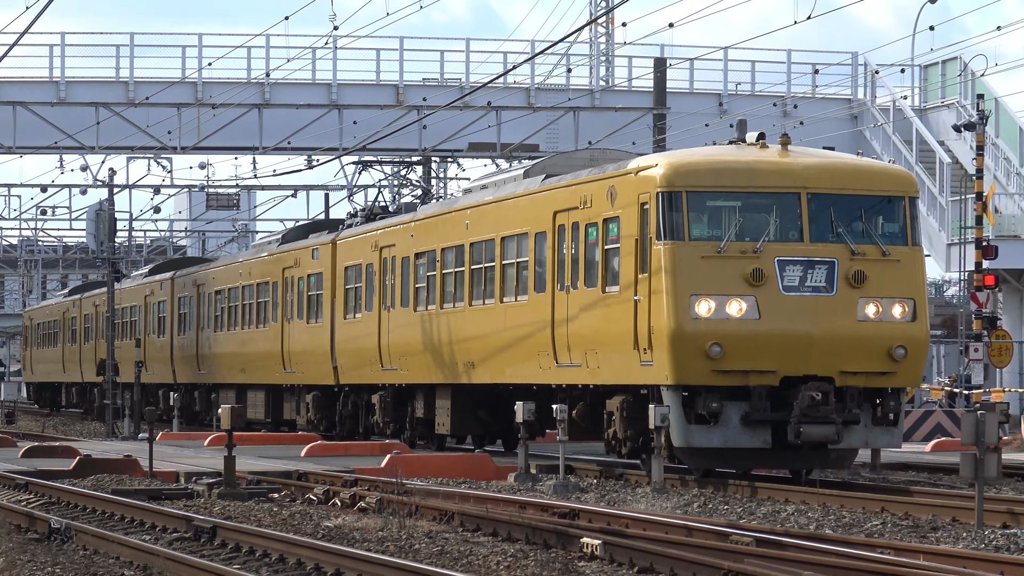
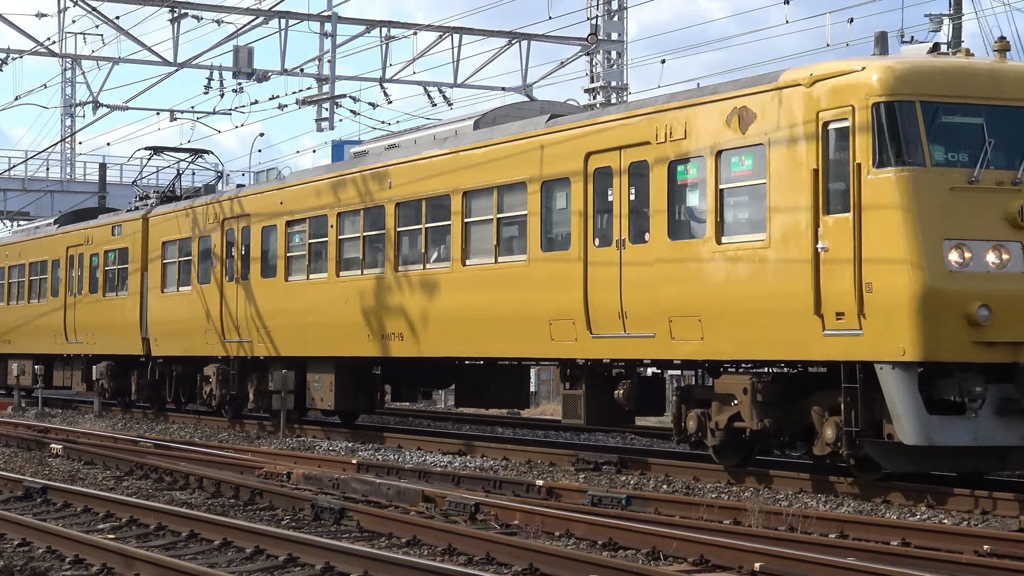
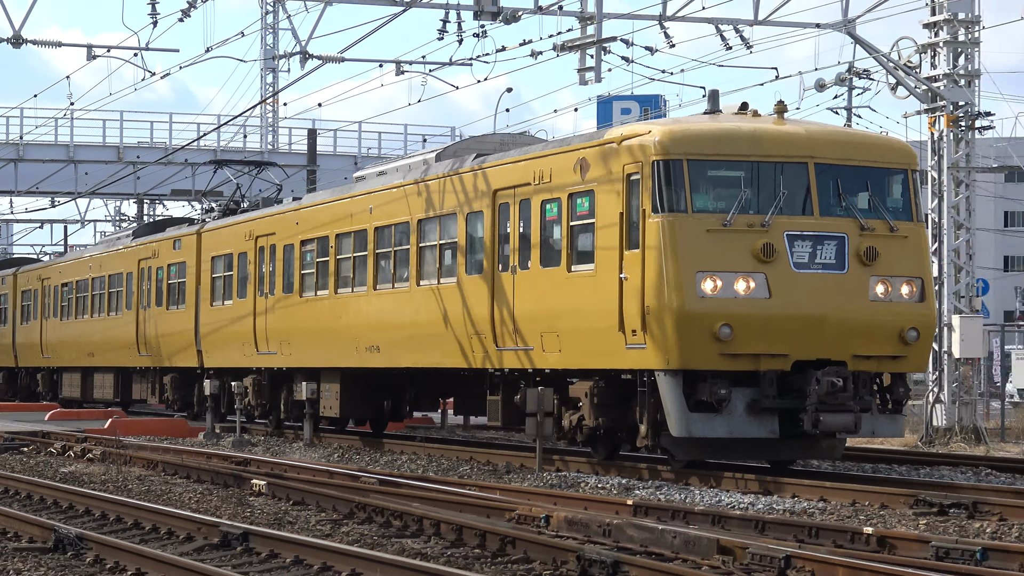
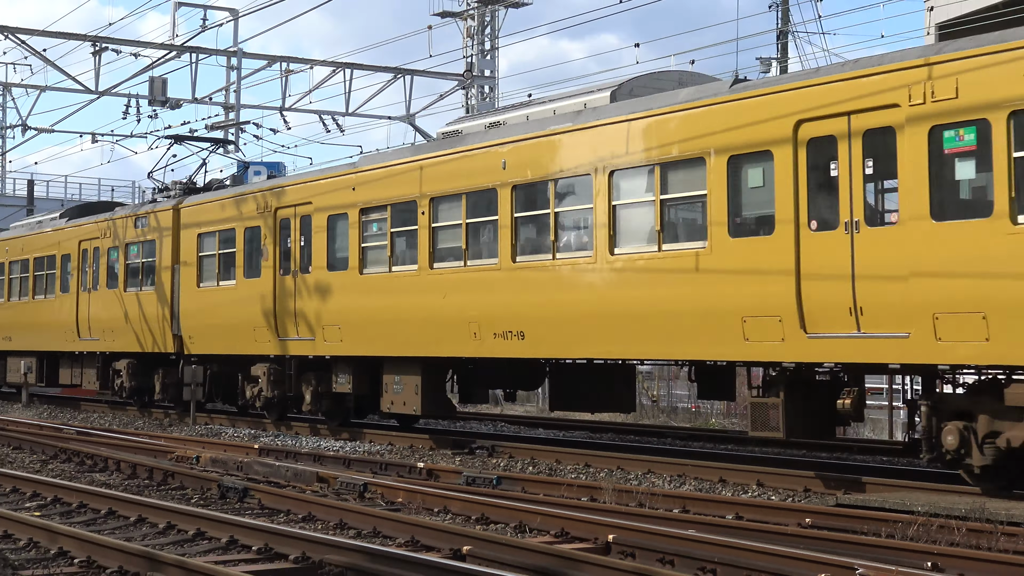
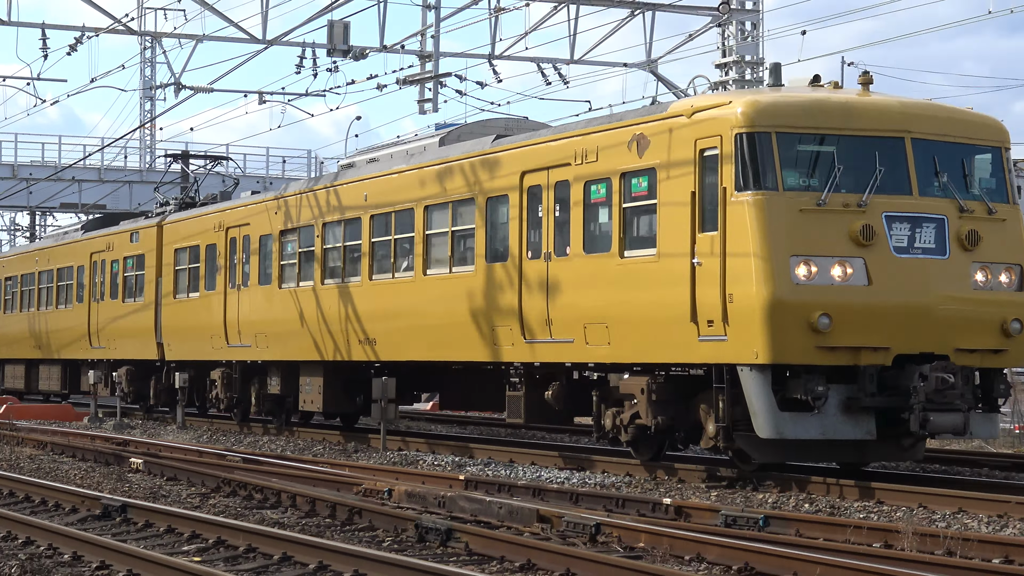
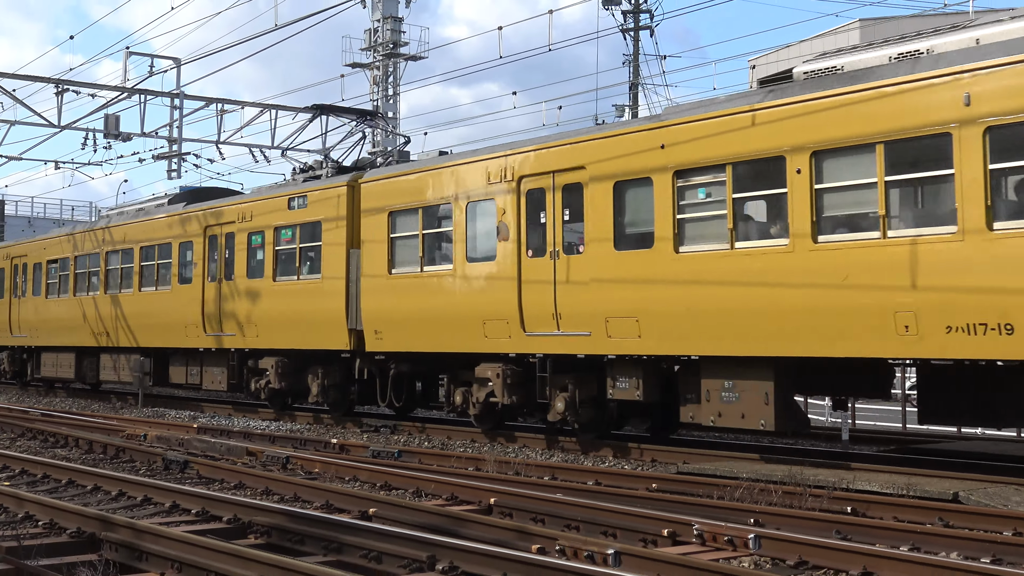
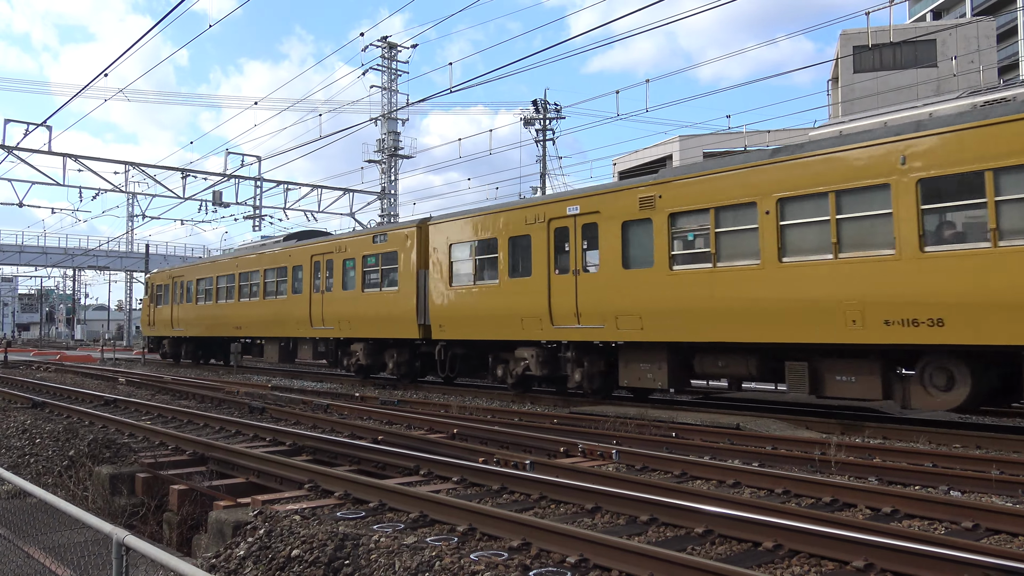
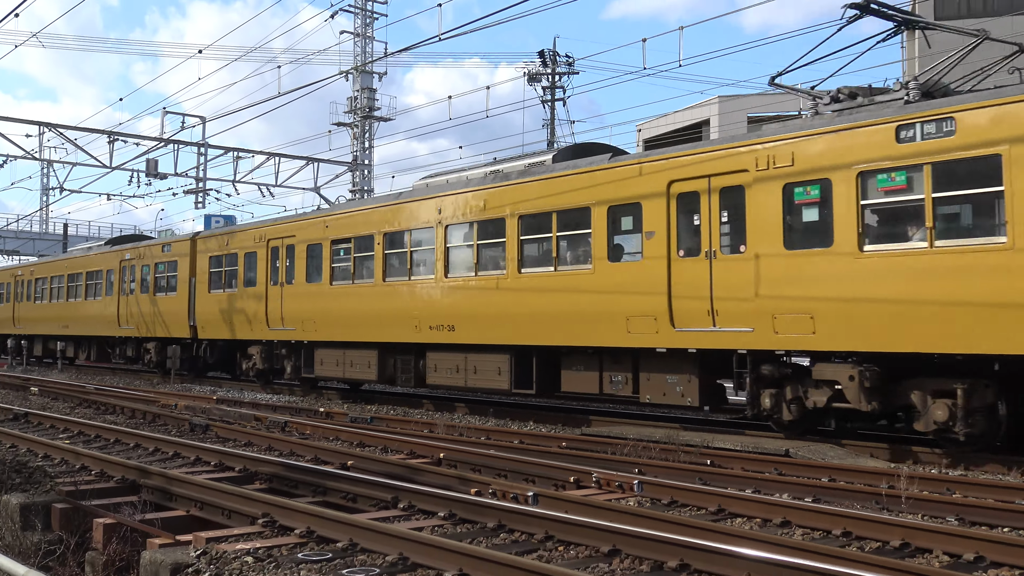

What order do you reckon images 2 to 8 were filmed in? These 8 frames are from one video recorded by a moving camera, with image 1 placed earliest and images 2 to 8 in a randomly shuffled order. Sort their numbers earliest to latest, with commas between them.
3, 5, 2, 4, 6, 8, 7
